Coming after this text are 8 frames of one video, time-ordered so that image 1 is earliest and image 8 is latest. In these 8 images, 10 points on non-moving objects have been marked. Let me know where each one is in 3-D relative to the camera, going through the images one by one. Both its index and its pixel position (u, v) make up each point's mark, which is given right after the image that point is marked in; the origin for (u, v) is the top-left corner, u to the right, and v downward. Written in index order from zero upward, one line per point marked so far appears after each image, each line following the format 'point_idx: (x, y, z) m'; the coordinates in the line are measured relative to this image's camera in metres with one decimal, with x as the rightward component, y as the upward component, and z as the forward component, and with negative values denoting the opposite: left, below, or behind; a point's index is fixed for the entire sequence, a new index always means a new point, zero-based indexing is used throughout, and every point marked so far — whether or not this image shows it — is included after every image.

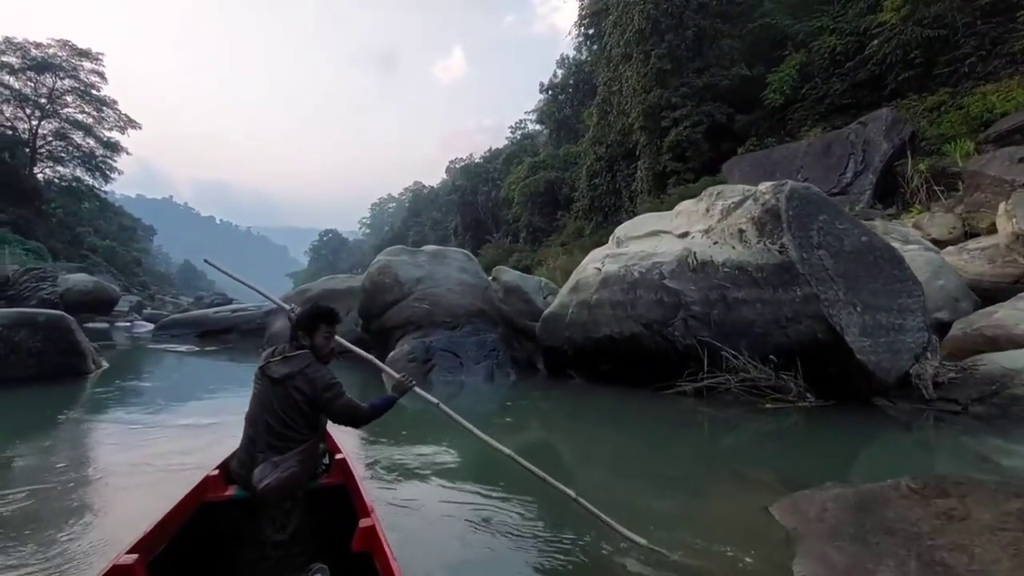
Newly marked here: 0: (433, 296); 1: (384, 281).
0: (-1.1, -0.1, +8.4) m
1: (-2.0, +0.2, +8.7) m
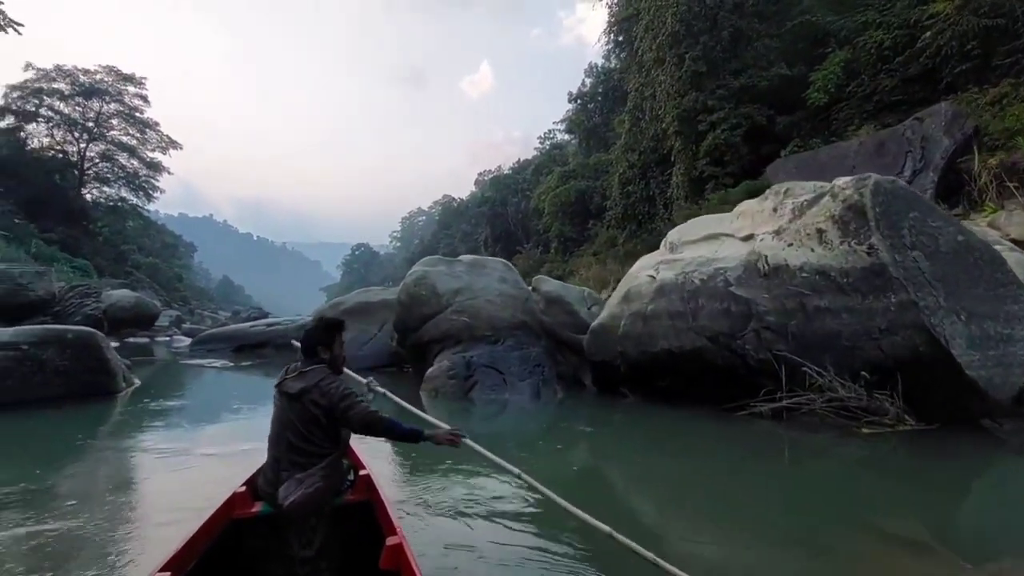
0: (-0.5, -0.3, +8.1) m
1: (-1.3, 0.0, +8.4) m
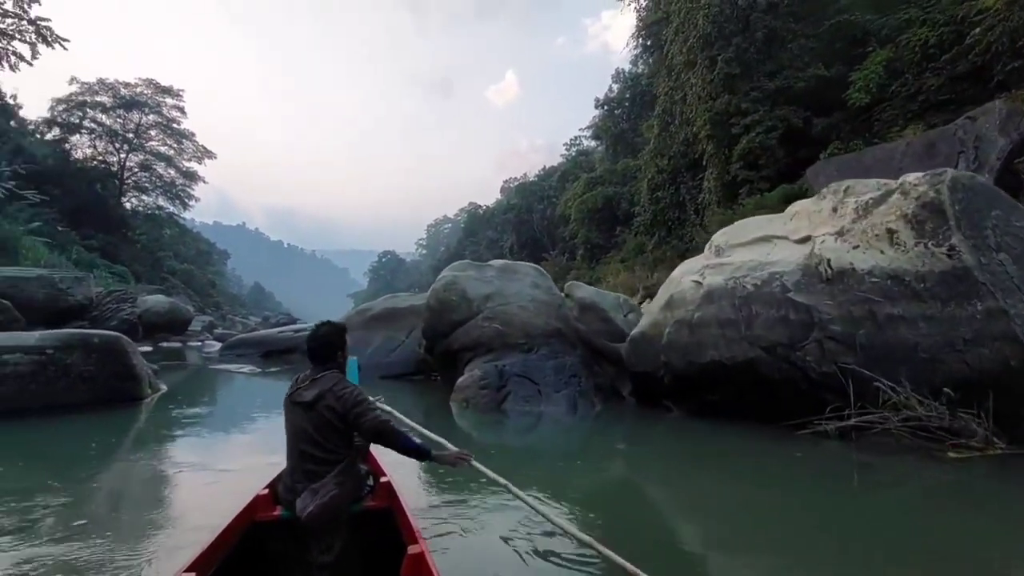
0: (-0.1, -0.4, +7.9) m
1: (-0.9, -0.1, +8.2) m
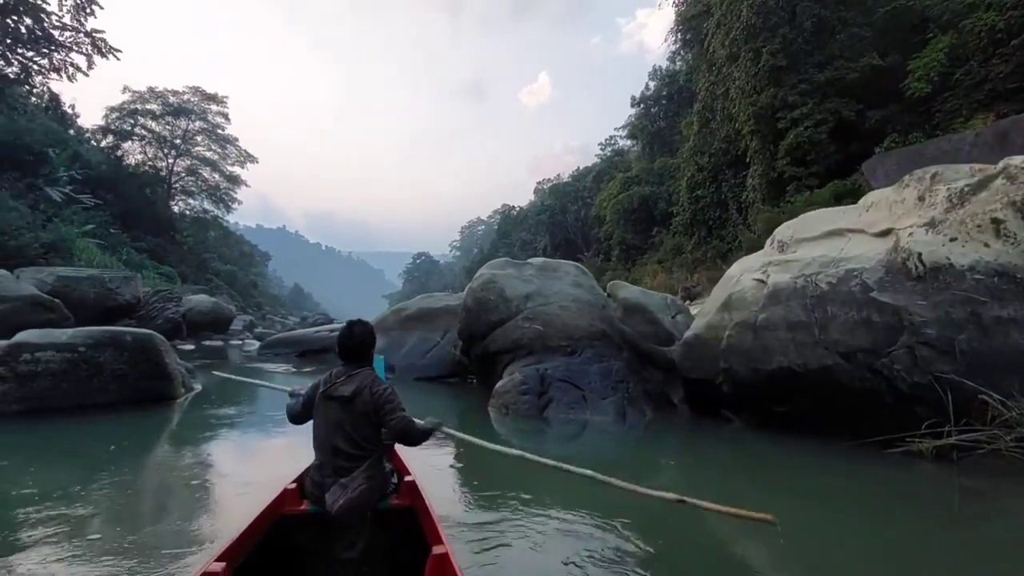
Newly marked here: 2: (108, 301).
0: (+0.5, -0.4, +7.6) m
1: (-0.3, -0.1, +8.0) m
2: (-11.4, -0.4, +14.7) m
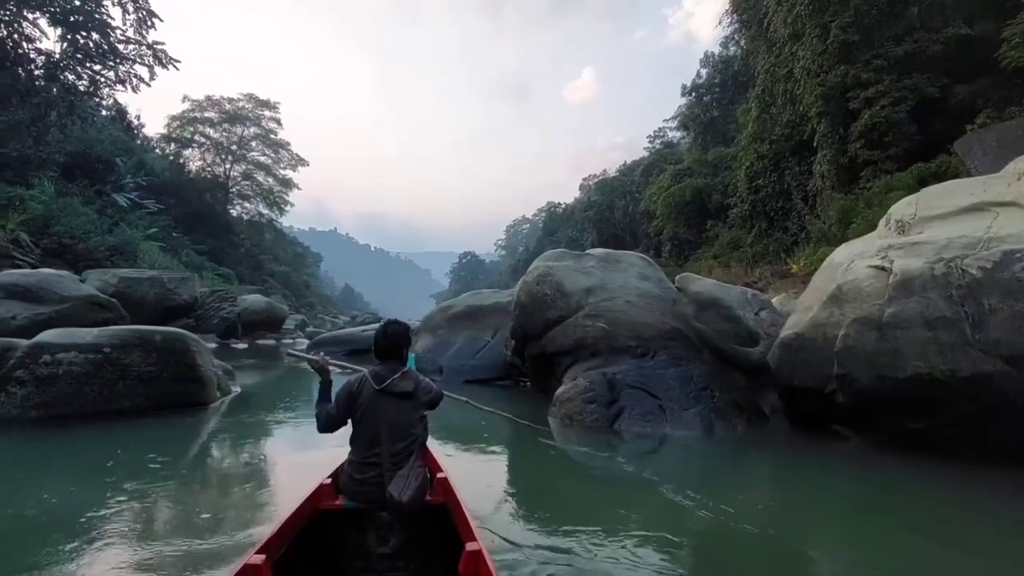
0: (+1.2, -0.3, +7.0) m
1: (+0.5, -0.1, +7.5) m
2: (-10.1, -0.4, +15.1) m
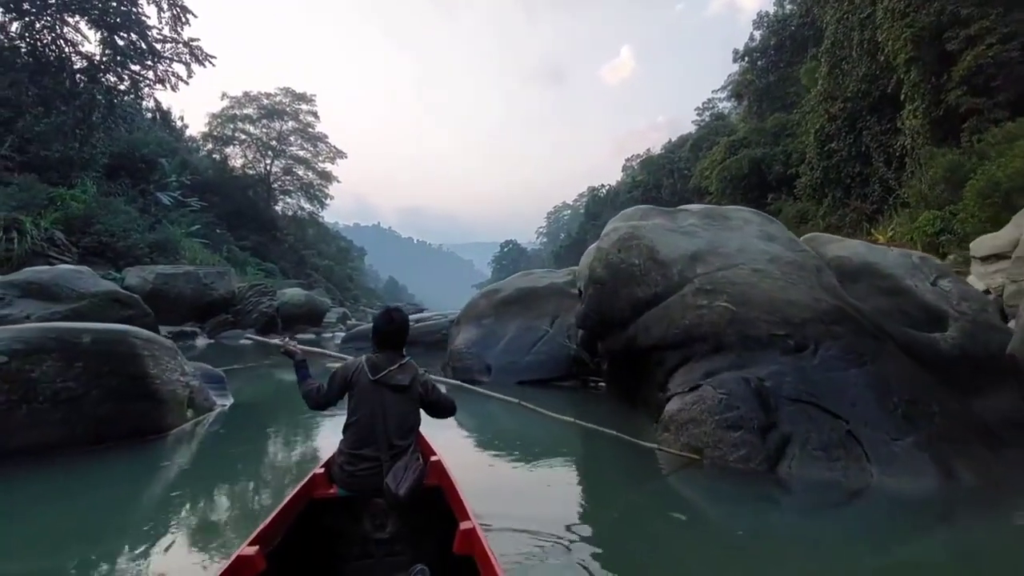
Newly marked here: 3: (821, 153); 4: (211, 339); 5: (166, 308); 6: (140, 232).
0: (+1.9, 0.0, +5.6) m
1: (+1.2, +0.2, +6.1) m
2: (-8.7, -0.2, +14.6) m
3: (+10.8, +4.8, +18.0) m
4: (-8.7, -1.5, +15.0) m
5: (-9.5, -0.5, +14.1) m
6: (-13.0, +1.9, +18.1) m
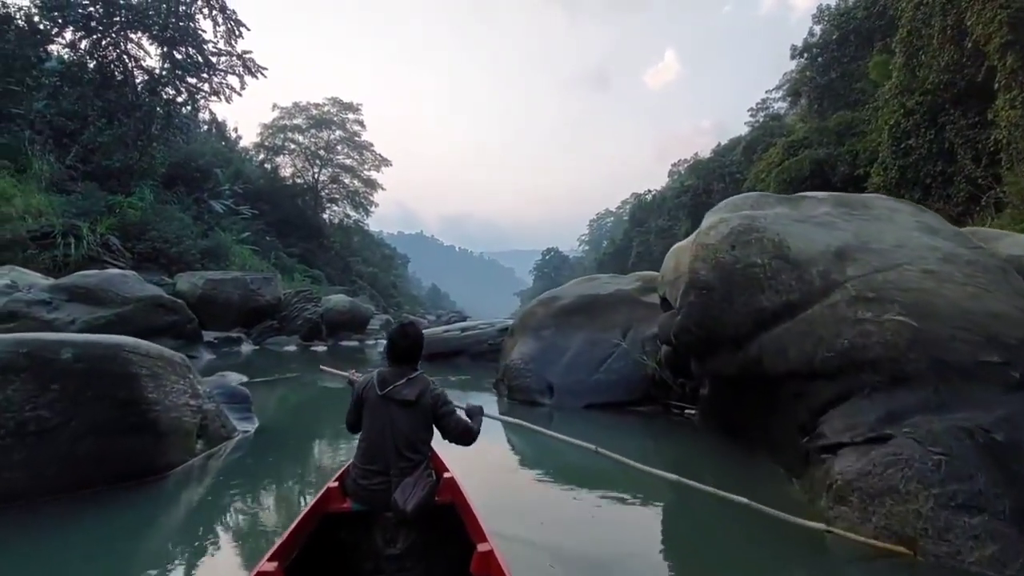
0: (+2.5, -0.1, +4.8) m
1: (+1.8, +0.1, +5.4) m
2: (-7.4, -0.4, +14.6) m
3: (+12.4, +4.4, +16.5) m
4: (-7.4, -1.6, +15.0) m
5: (-8.2, -0.7, +14.2) m
6: (-11.4, +1.8, +18.4) m
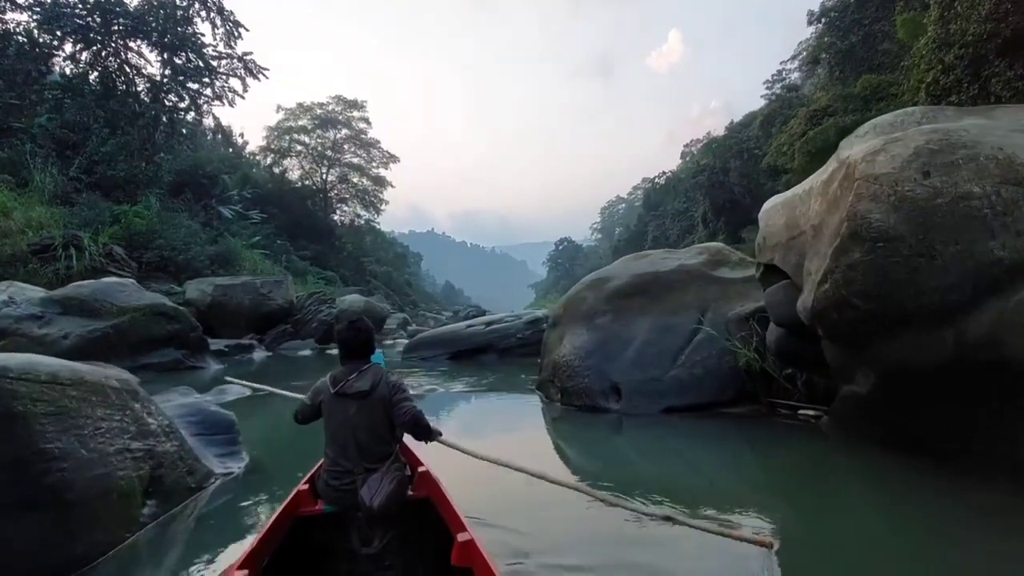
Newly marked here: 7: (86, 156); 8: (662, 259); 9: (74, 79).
0: (+2.8, +0.2, +3.9) m
1: (+2.1, +0.4, +4.5) m
2: (-6.8, -0.5, +14.0) m
3: (+12.8, +5.4, +15.3) m
4: (-6.7, -1.7, +14.4) m
5: (-7.5, -0.8, +13.6) m
6: (-10.8, +1.5, +17.9) m
7: (-14.8, +4.6, +17.9) m
8: (+1.5, +0.2, +7.4) m
9: (-15.1, +7.2, +17.7) m
